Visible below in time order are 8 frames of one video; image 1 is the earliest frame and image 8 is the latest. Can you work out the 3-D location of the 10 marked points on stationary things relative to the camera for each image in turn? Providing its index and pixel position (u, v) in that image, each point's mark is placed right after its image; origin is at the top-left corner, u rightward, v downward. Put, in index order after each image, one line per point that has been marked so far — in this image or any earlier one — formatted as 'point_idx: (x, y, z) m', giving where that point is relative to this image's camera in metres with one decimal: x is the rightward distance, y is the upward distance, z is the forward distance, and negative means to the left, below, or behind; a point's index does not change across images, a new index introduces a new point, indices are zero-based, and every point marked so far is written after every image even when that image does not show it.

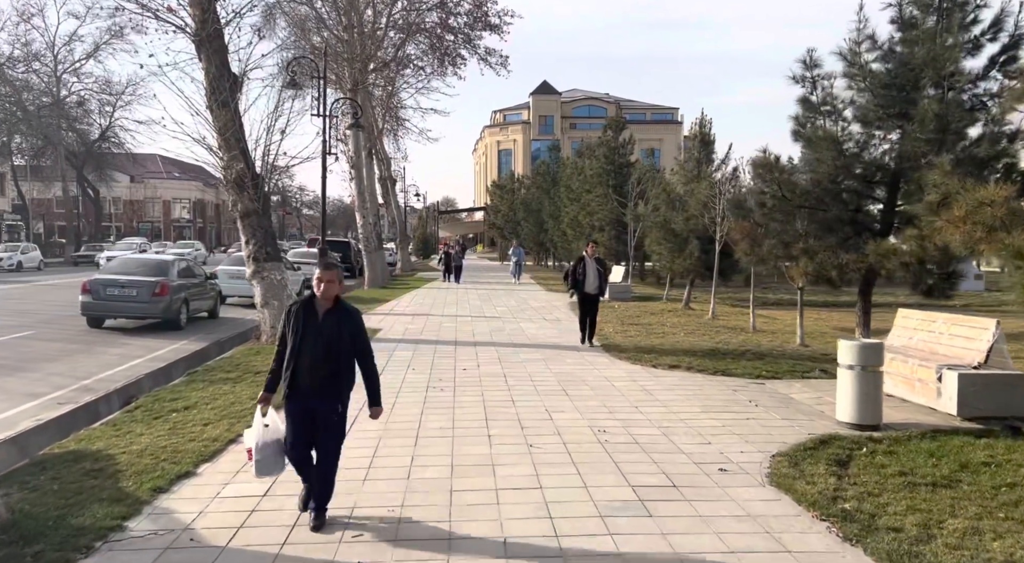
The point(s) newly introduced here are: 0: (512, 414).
0: (0.0, -1.4, +8.2) m
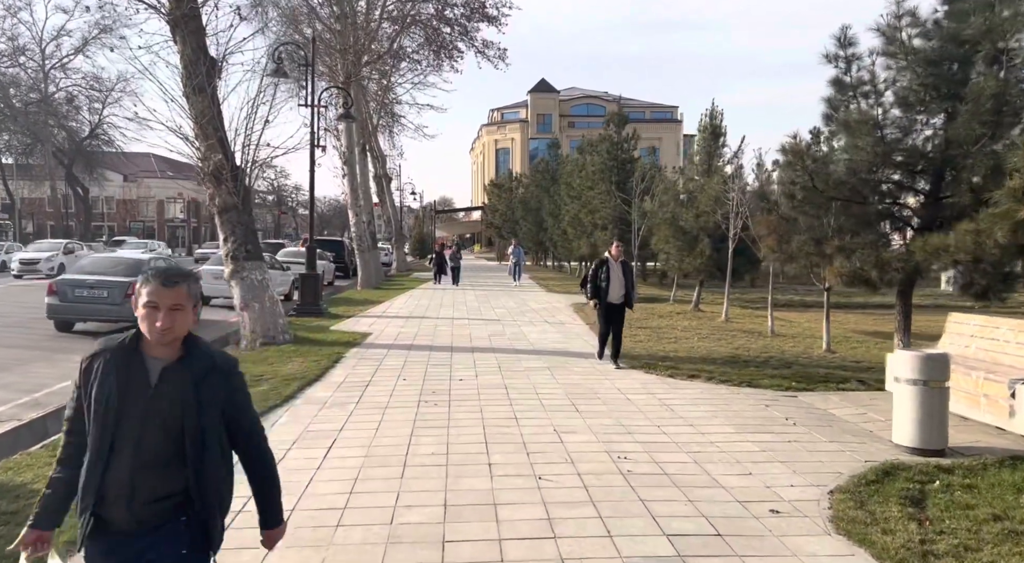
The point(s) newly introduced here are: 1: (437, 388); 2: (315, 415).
0: (0.0, -1.4, +7.1) m
1: (-0.9, -1.3, +9.5) m
2: (-2.0, -1.4, +8.1) m
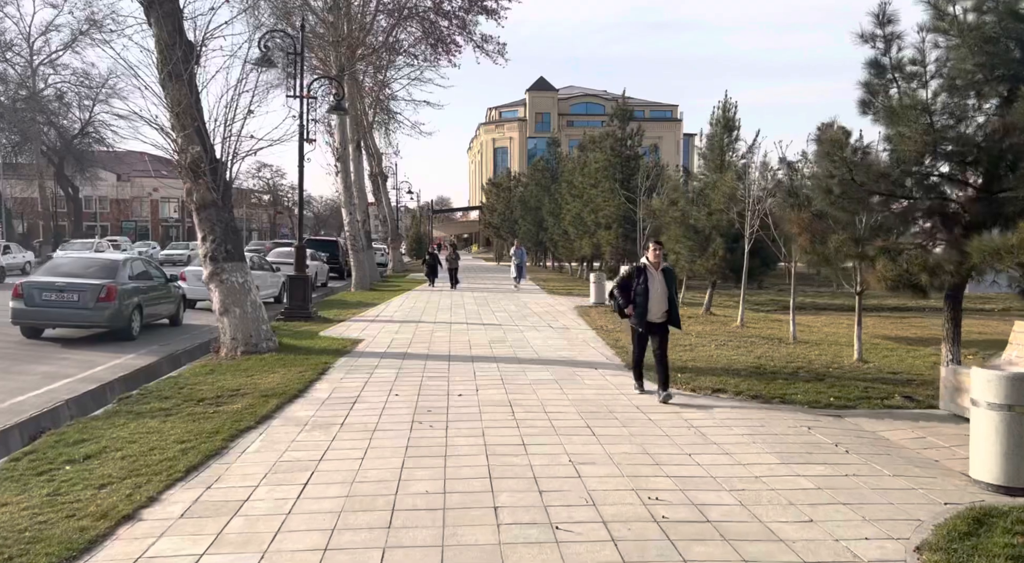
0: (+0.1, -1.4, +6.0) m
1: (-0.8, -1.3, +8.4) m
2: (-2.0, -1.4, +7.1) m
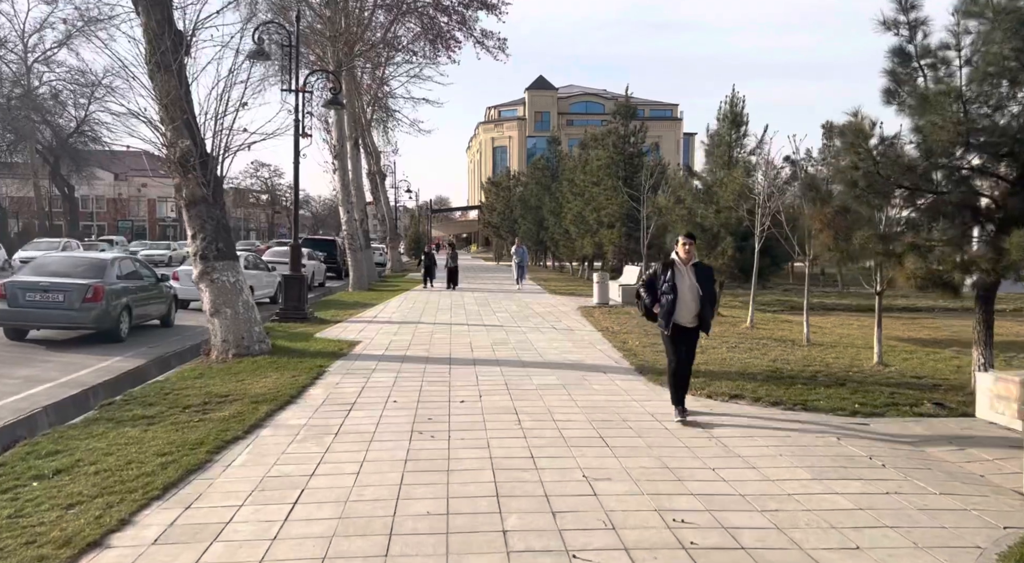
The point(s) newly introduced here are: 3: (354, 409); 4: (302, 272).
0: (+0.2, -1.4, +5.5) m
1: (-0.8, -1.3, +7.9) m
2: (-1.9, -1.4, +6.6) m
3: (-1.6, -1.3, +8.2) m
4: (-4.6, +0.2, +17.2) m
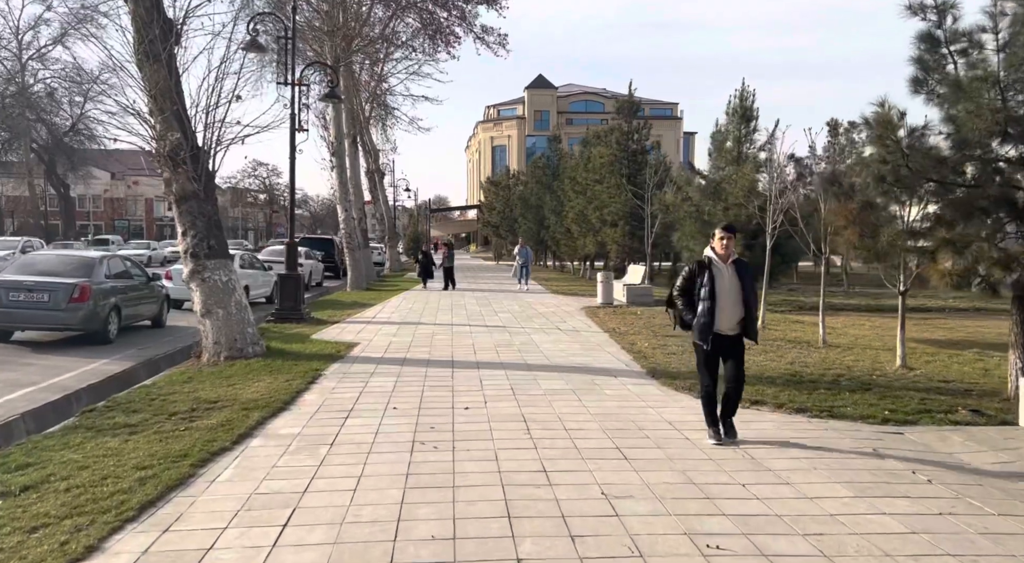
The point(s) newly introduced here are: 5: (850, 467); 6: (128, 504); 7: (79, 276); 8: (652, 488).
0: (+0.2, -1.4, +5.0) m
1: (-0.7, -1.3, +7.4) m
2: (-1.8, -1.4, +6.1) m
3: (-1.6, -1.3, +7.6) m
4: (-4.5, +0.2, +16.6) m
5: (+2.5, -1.4, +5.8) m
6: (-2.5, -1.4, +5.1) m
7: (-7.4, +0.1, +13.4) m
8: (+1.0, -1.4, +5.4) m
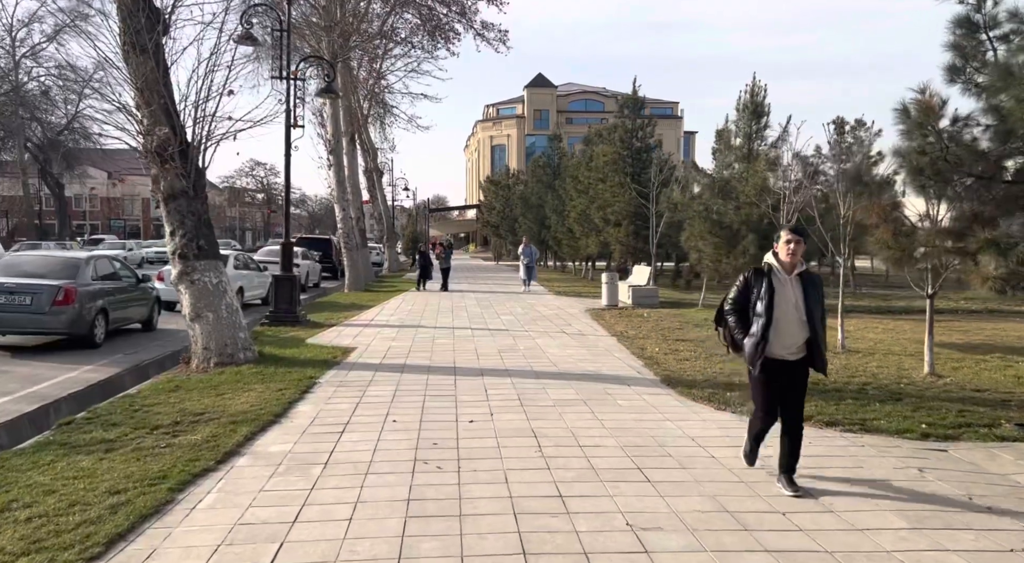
0: (+0.3, -1.4, +4.5) m
1: (-0.6, -1.3, +6.8) m
2: (-1.7, -1.4, +5.5) m
3: (-1.5, -1.3, +7.1) m
4: (-4.4, +0.2, +16.1) m
5: (+2.6, -1.4, +5.3) m
6: (-2.4, -1.5, +4.5) m
7: (-7.3, +0.1, +12.8) m
8: (+1.0, -1.4, +4.9) m
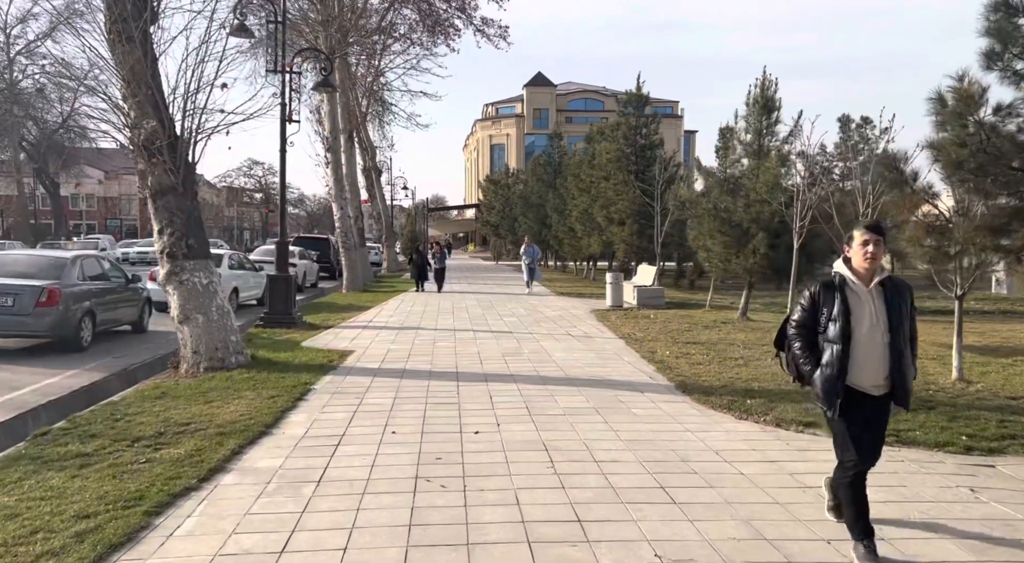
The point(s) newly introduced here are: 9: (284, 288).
0: (+0.4, -1.5, +3.9) m
1: (-0.5, -1.4, +6.3) m
2: (-1.7, -1.4, +5.0) m
3: (-1.4, -1.3, +6.6) m
4: (-4.4, +0.2, +15.5) m
5: (+2.7, -1.4, +4.8) m
6: (-2.3, -1.5, +4.0) m
7: (-7.2, +0.1, +12.3) m
8: (+1.1, -1.5, +4.3) m
9: (-4.4, -0.1, +15.4) m
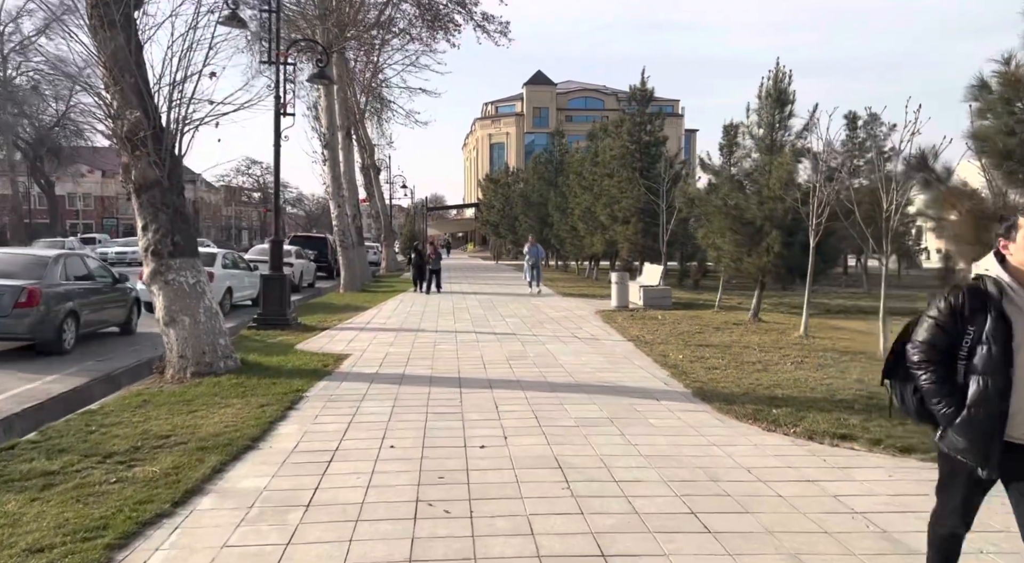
0: (+0.5, -1.5, +3.3) m
1: (-0.5, -1.4, +5.7) m
2: (-1.6, -1.4, +4.4) m
3: (-1.3, -1.3, +6.0) m
4: (-4.3, +0.2, +14.9) m
5: (+2.7, -1.4, +4.2) m
6: (-2.2, -1.5, +3.4) m
7: (-7.2, +0.1, +11.7) m
8: (+1.2, -1.5, +3.8) m
9: (-4.4, -0.1, +14.8) m
